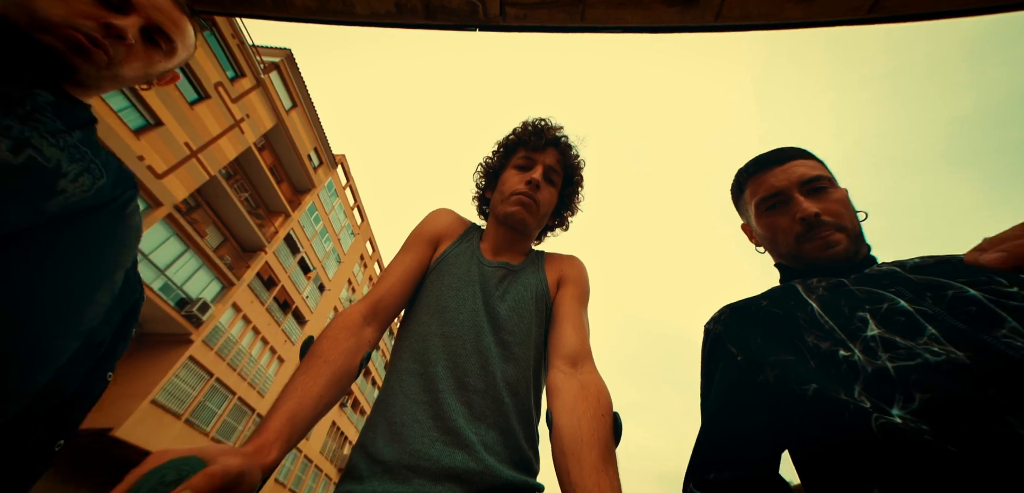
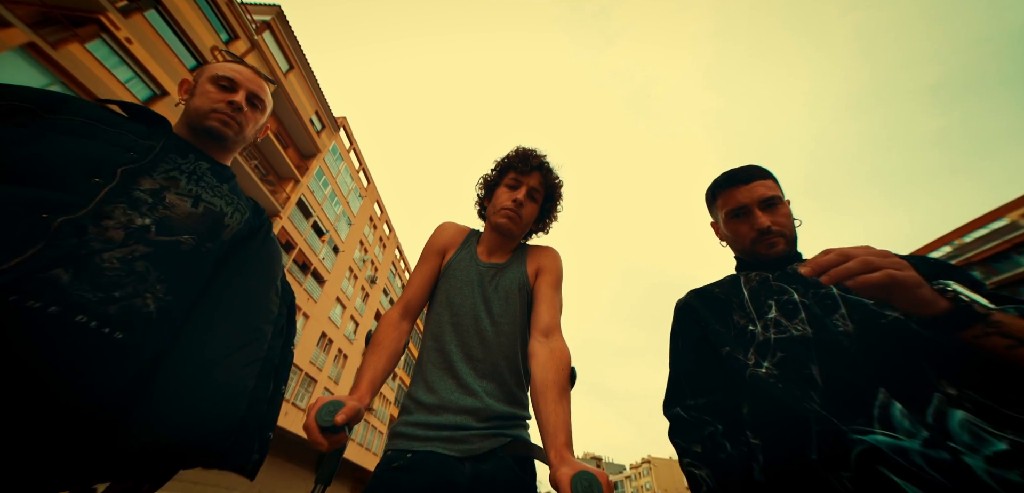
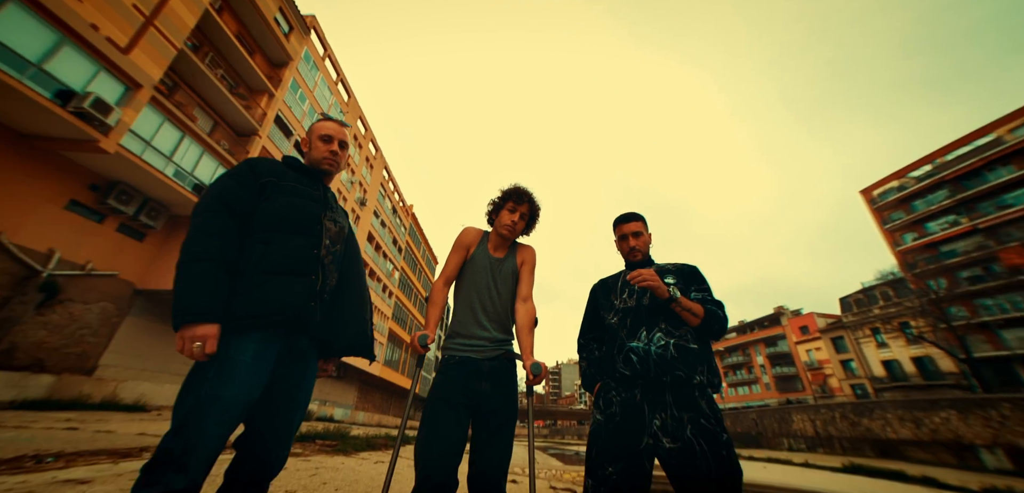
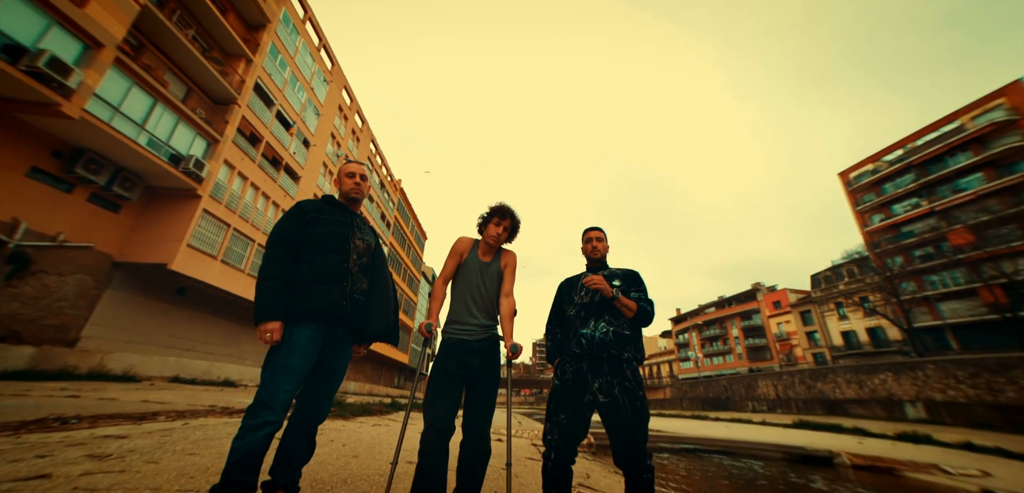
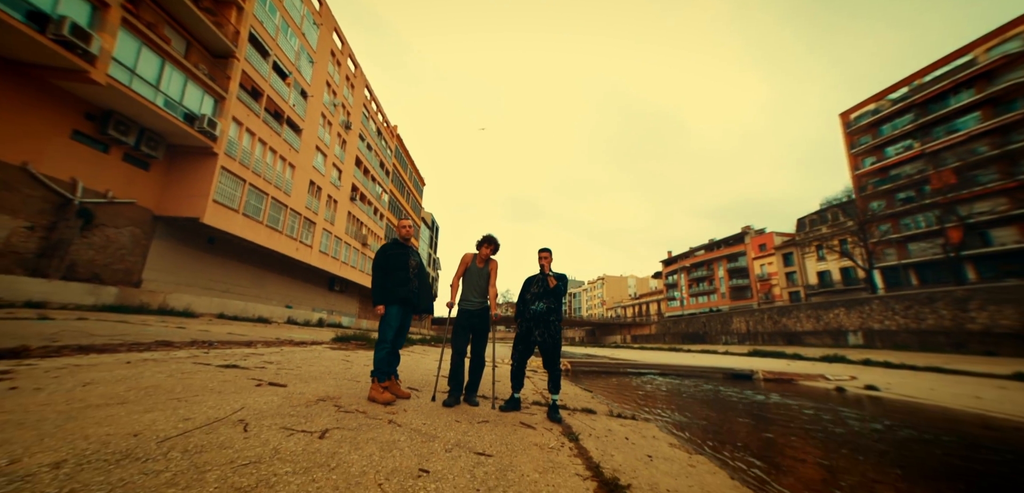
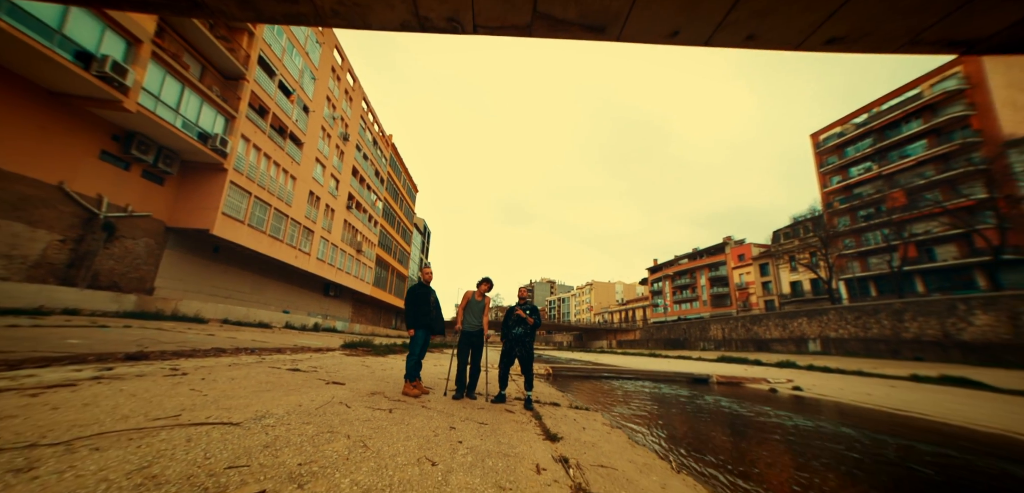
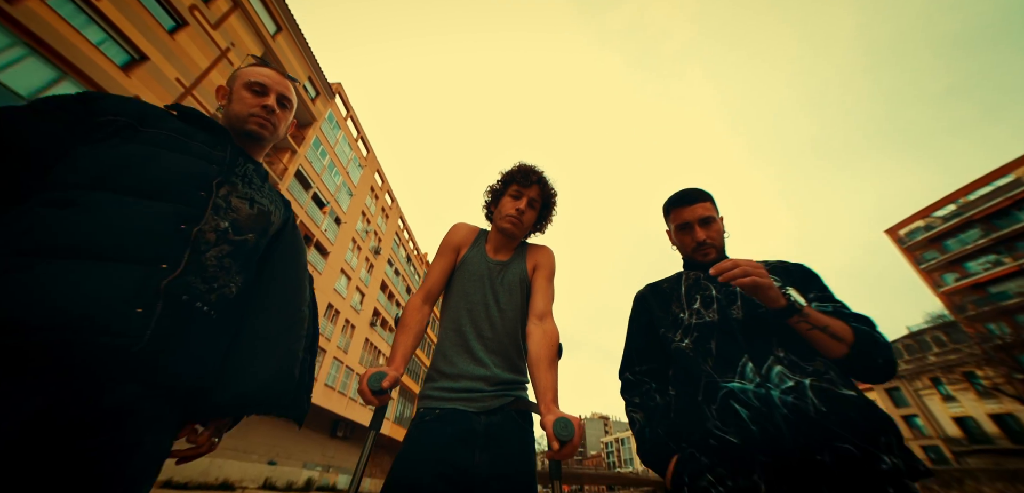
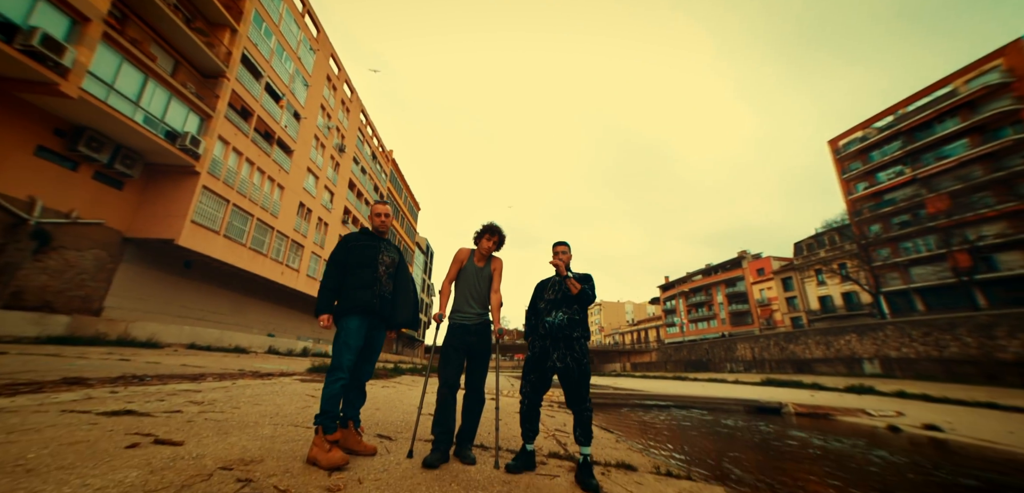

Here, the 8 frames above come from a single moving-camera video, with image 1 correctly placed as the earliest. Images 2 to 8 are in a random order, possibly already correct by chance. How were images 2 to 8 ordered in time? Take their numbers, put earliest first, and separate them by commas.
2, 7, 3, 4, 8, 5, 6
